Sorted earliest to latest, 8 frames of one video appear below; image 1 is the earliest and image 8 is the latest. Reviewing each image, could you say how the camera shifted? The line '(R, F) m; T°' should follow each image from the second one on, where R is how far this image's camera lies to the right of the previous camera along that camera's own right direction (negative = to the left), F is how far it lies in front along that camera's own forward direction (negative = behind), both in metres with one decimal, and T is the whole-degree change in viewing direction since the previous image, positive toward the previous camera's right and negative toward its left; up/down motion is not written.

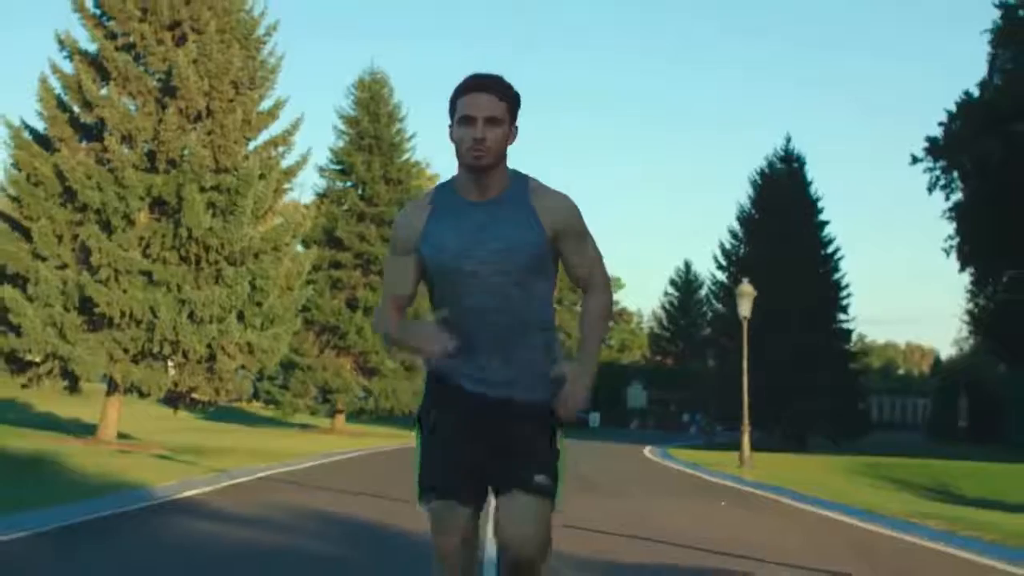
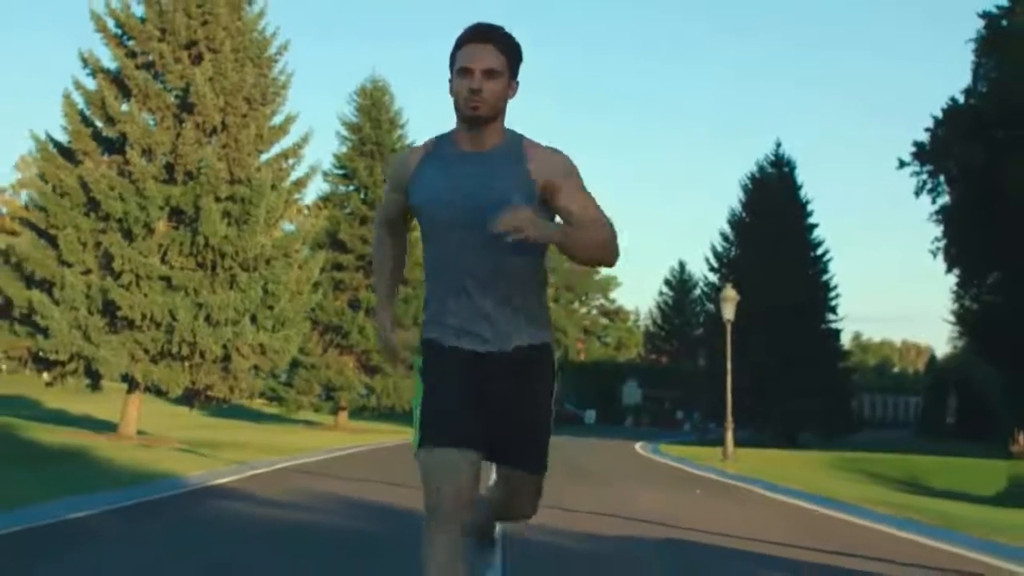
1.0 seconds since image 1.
(0.0, -1.9) m; 0°
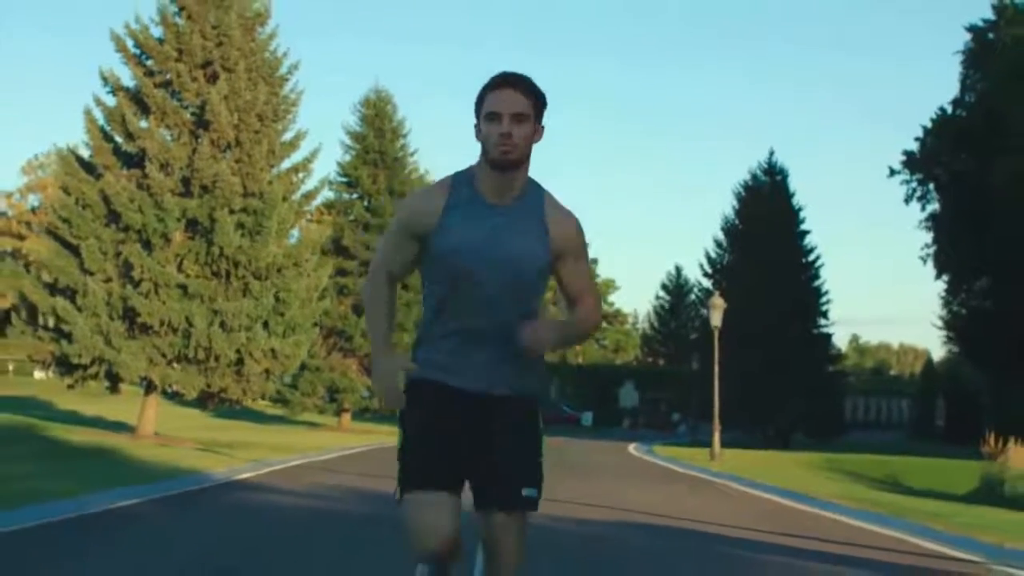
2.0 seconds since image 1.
(0.0, -1.8) m; 0°
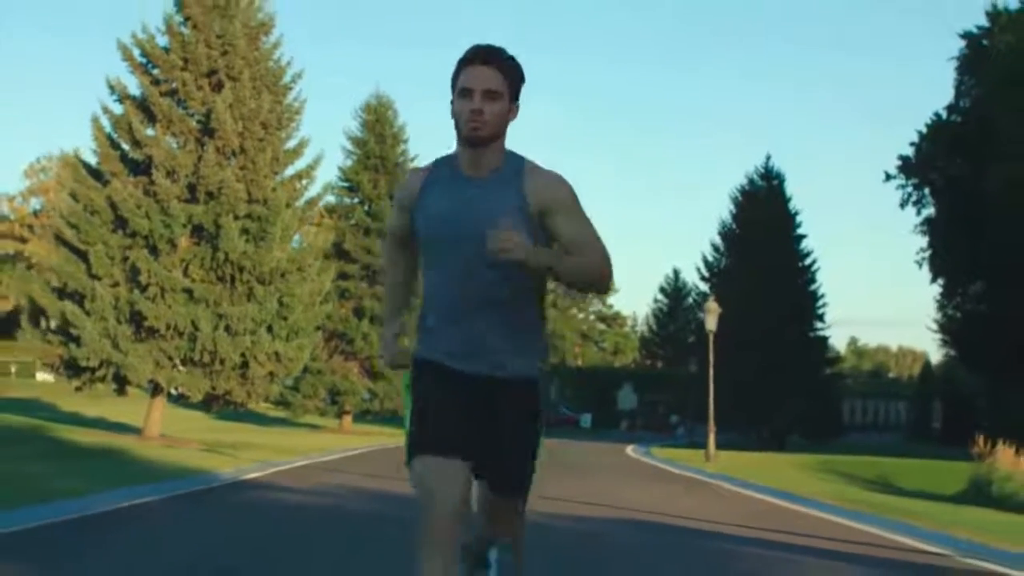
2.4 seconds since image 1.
(0.0, -0.7) m; 0°
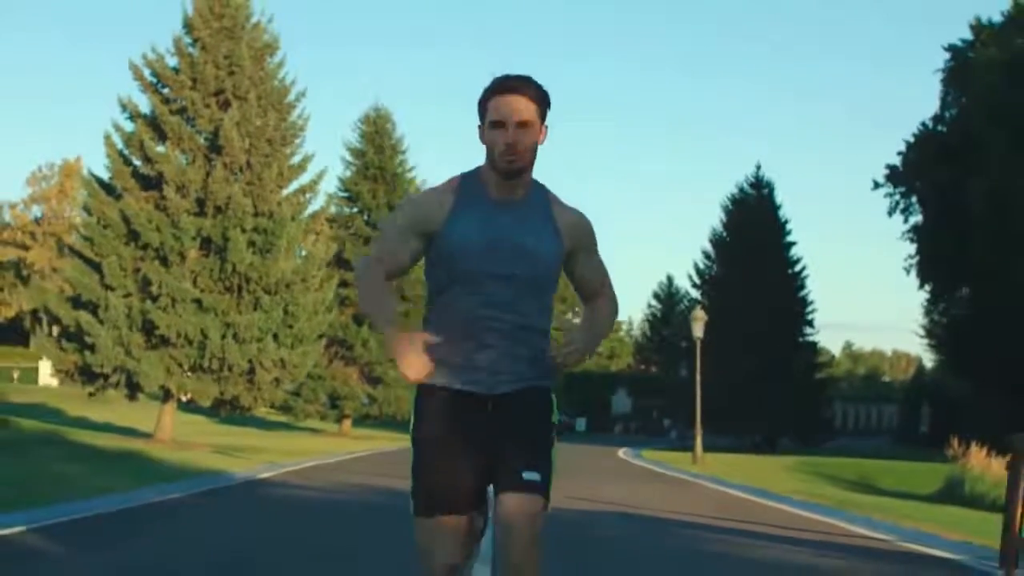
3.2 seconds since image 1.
(0.0, -1.6) m; 0°
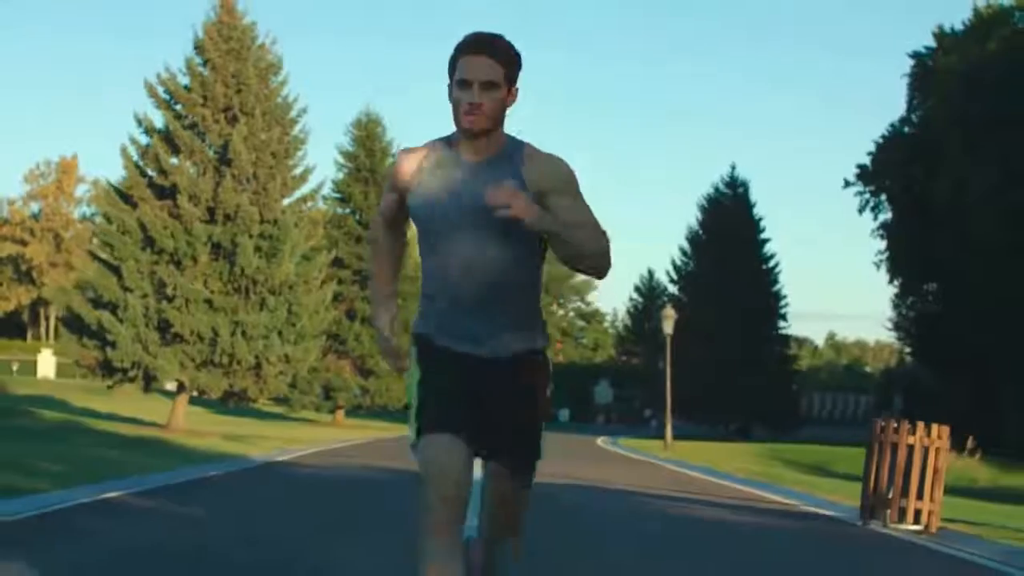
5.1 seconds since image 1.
(0.0, -3.3) m; +1°
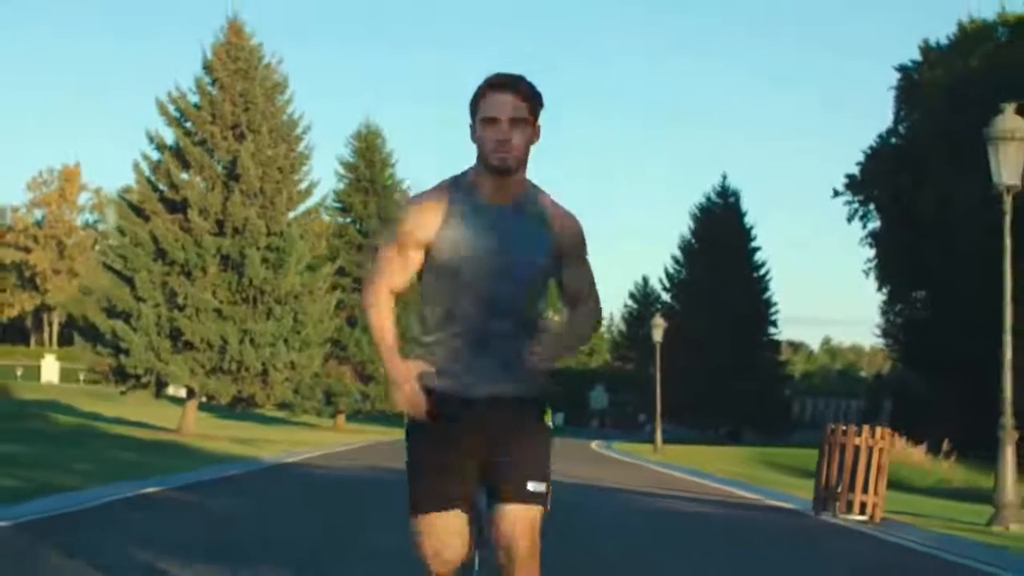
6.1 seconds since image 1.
(0.0, -1.8) m; 0°
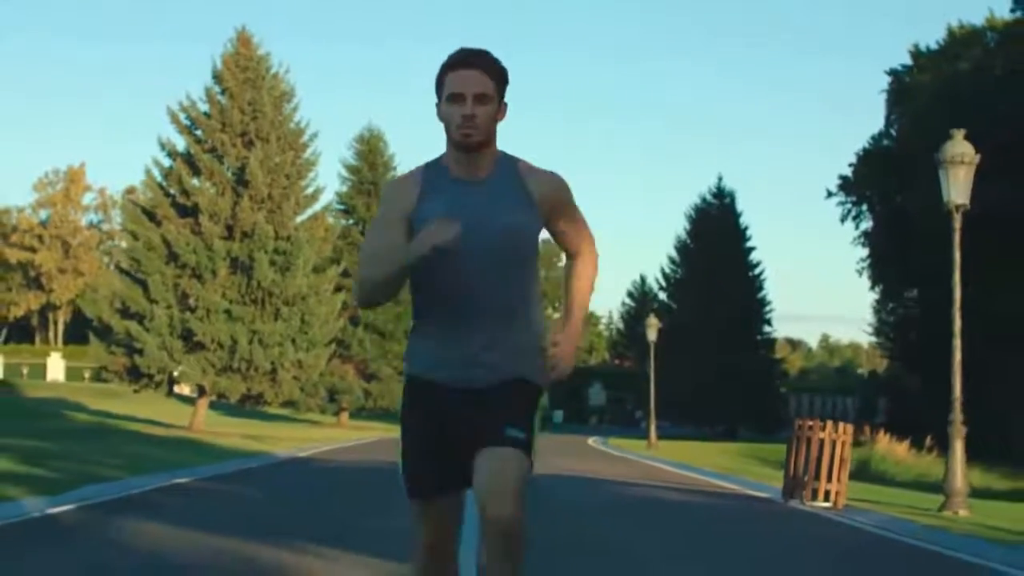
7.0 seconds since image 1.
(0.0, -1.6) m; 0°
